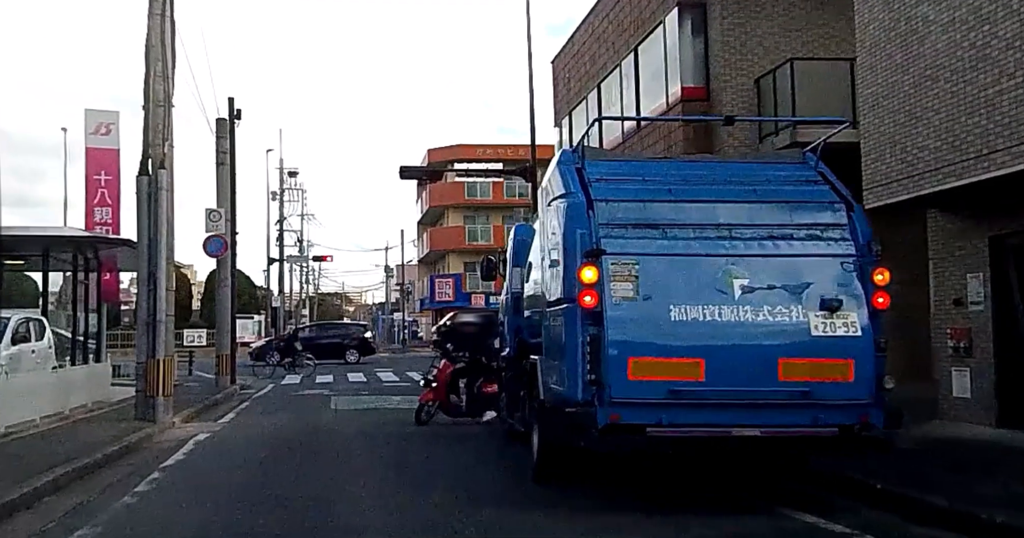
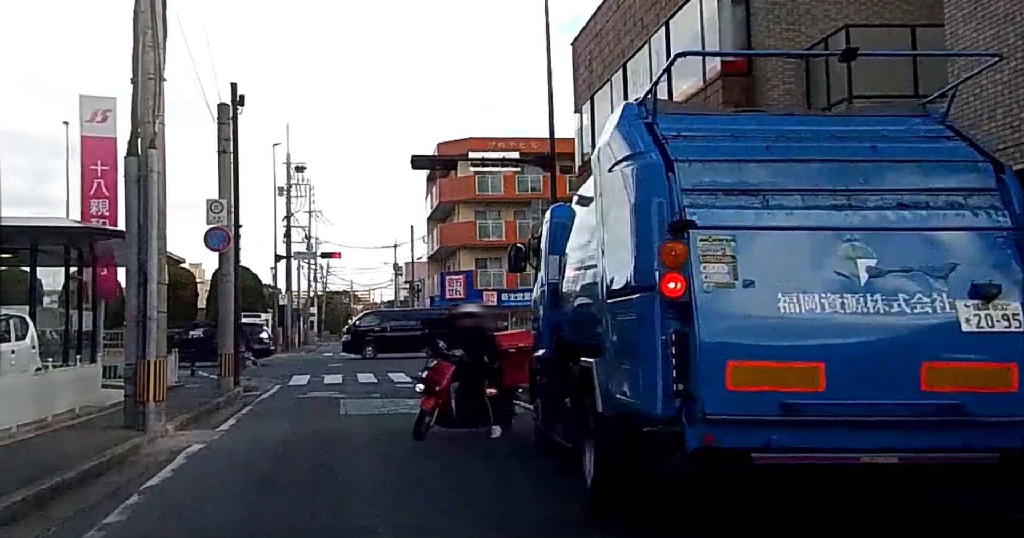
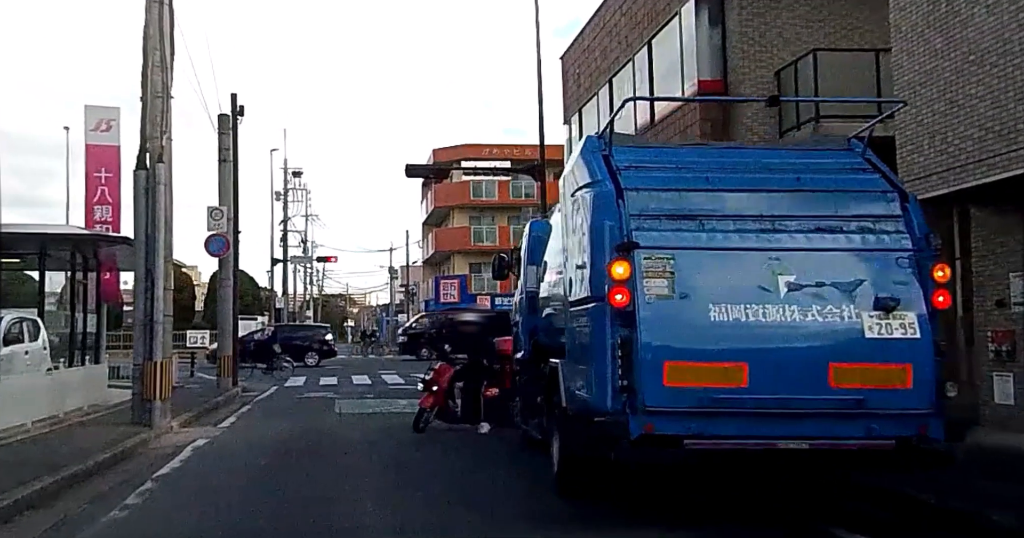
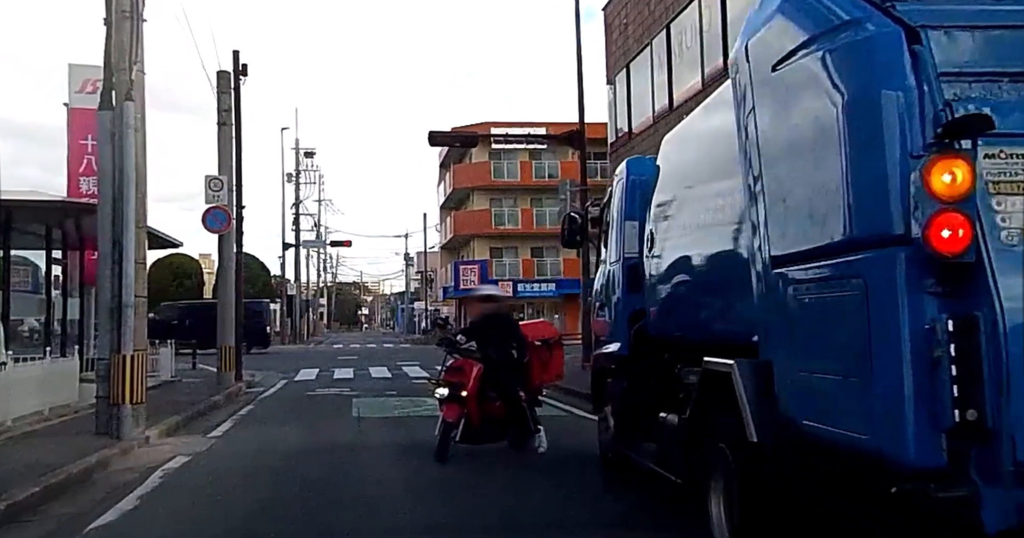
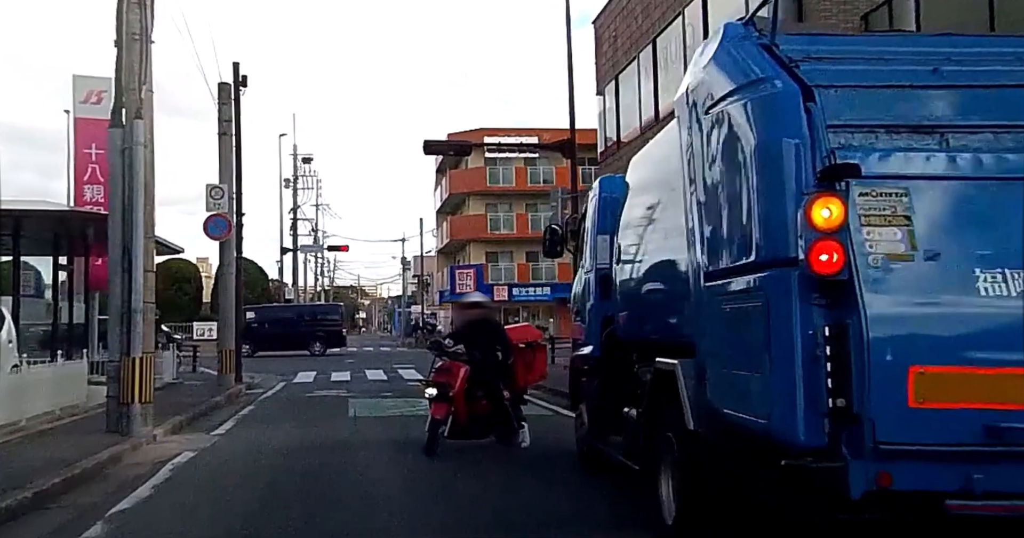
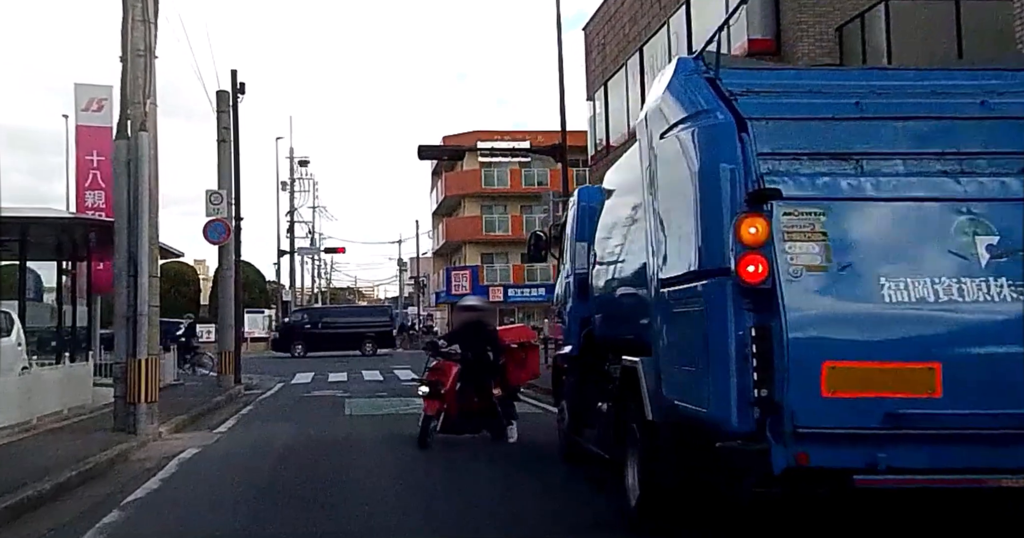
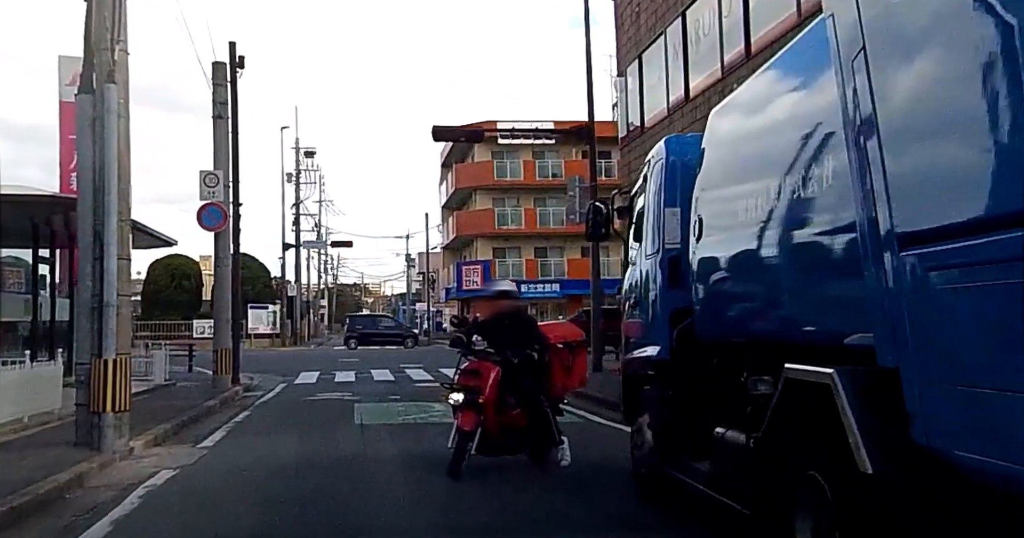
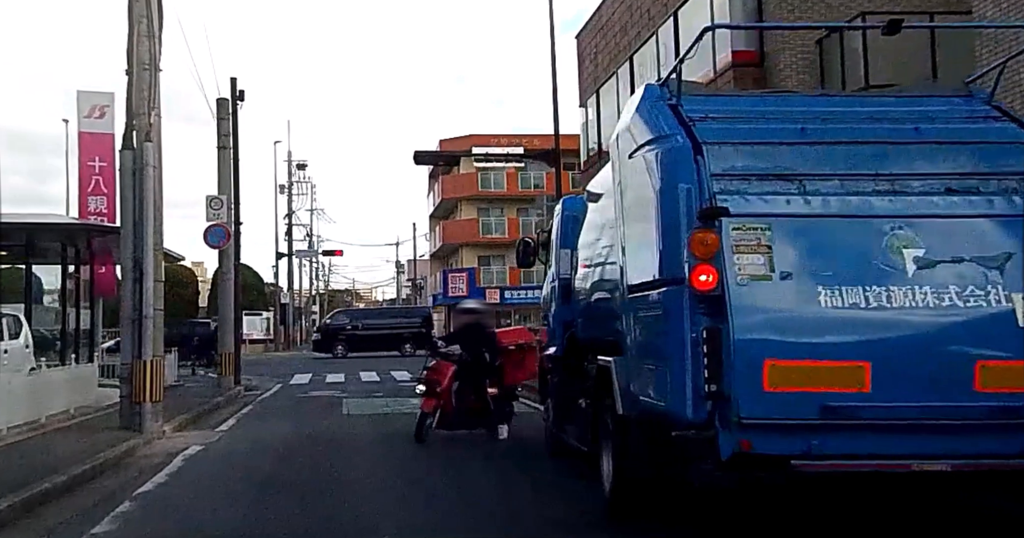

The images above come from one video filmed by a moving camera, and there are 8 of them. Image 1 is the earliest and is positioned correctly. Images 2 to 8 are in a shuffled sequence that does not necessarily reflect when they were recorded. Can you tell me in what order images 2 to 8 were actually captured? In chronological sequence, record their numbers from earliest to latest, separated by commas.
3, 2, 8, 6, 5, 4, 7
